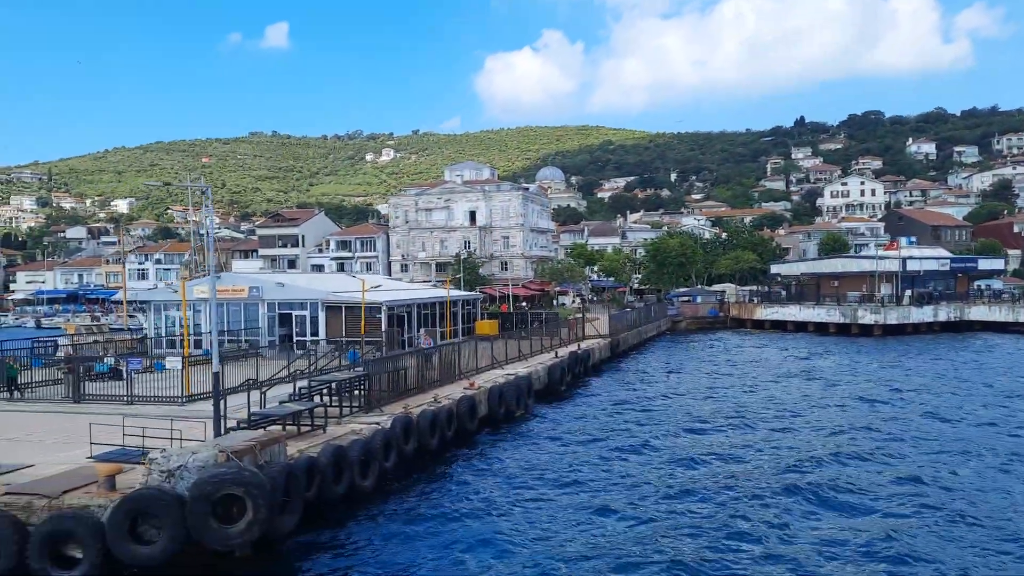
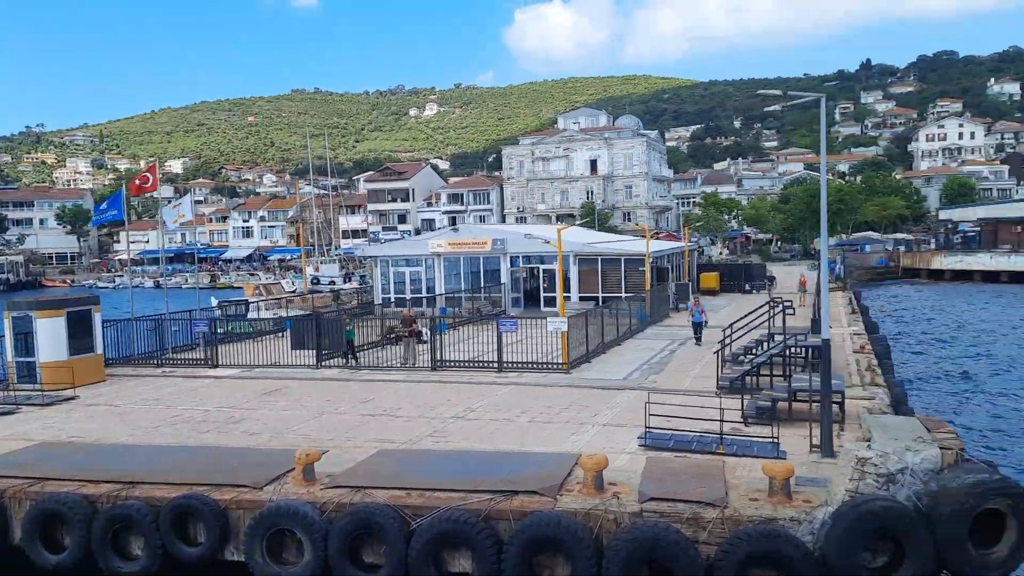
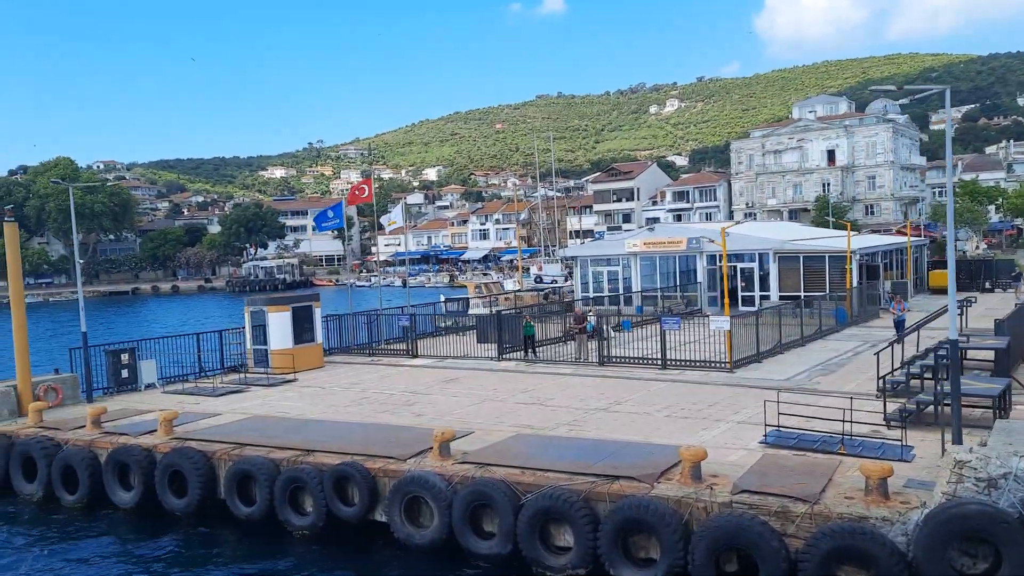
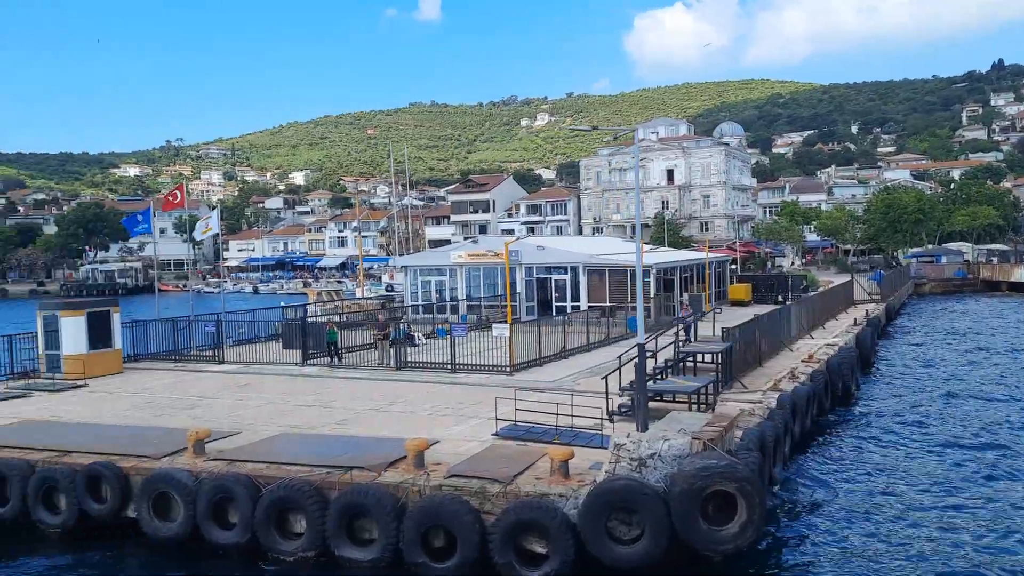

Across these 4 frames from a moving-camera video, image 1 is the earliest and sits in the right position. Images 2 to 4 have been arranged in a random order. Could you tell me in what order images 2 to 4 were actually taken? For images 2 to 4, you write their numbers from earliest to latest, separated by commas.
4, 3, 2
